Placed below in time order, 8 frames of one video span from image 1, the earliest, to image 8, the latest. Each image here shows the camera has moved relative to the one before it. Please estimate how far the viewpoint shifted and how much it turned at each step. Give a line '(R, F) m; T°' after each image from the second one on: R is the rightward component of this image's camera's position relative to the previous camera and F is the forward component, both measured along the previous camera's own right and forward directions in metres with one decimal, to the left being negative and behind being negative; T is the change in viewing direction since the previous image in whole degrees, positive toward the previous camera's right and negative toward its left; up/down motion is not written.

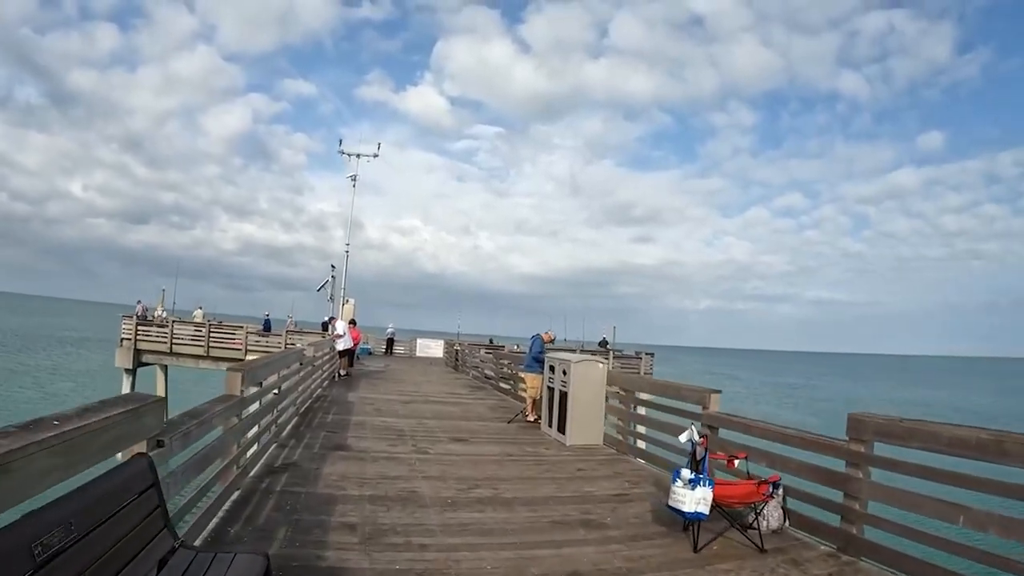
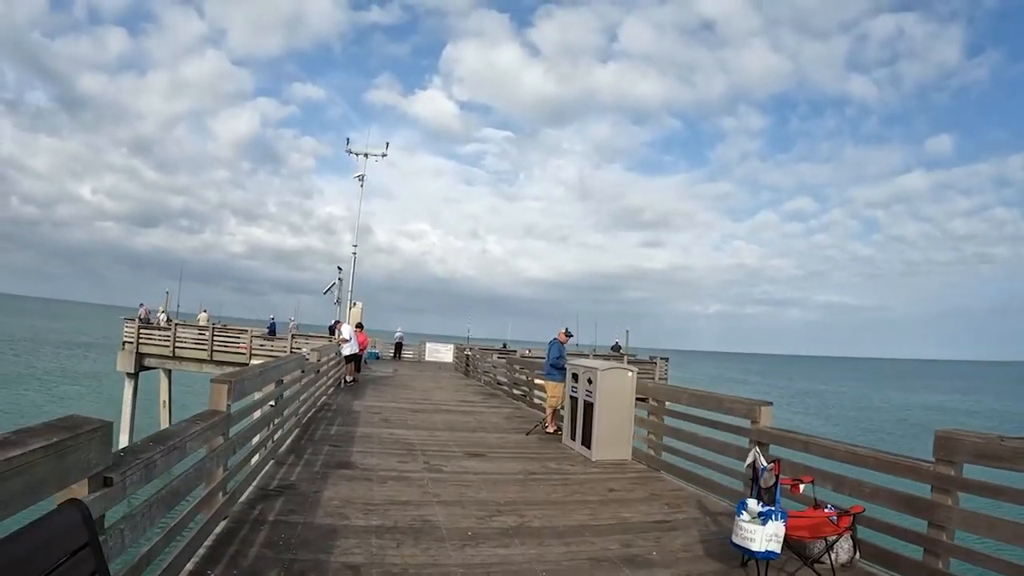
(-0.2, +0.9) m; -1°
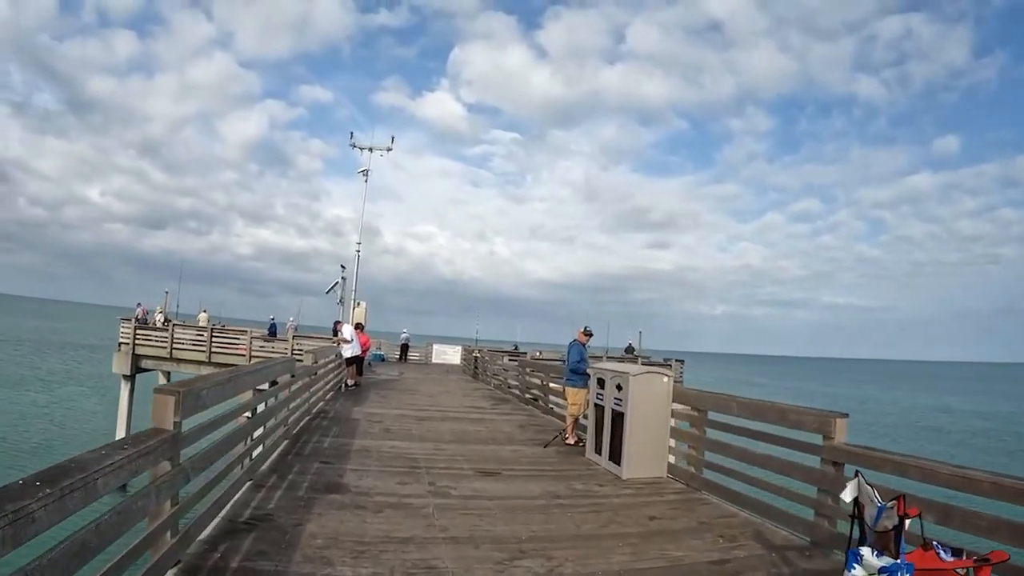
(-0.1, +1.2) m; -1°
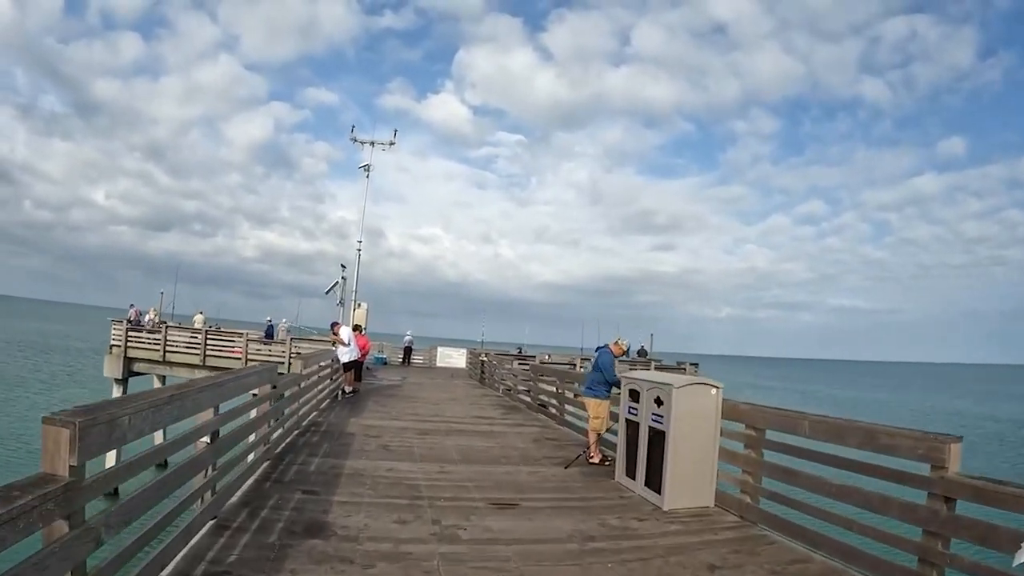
(-0.2, +1.3) m; 0°
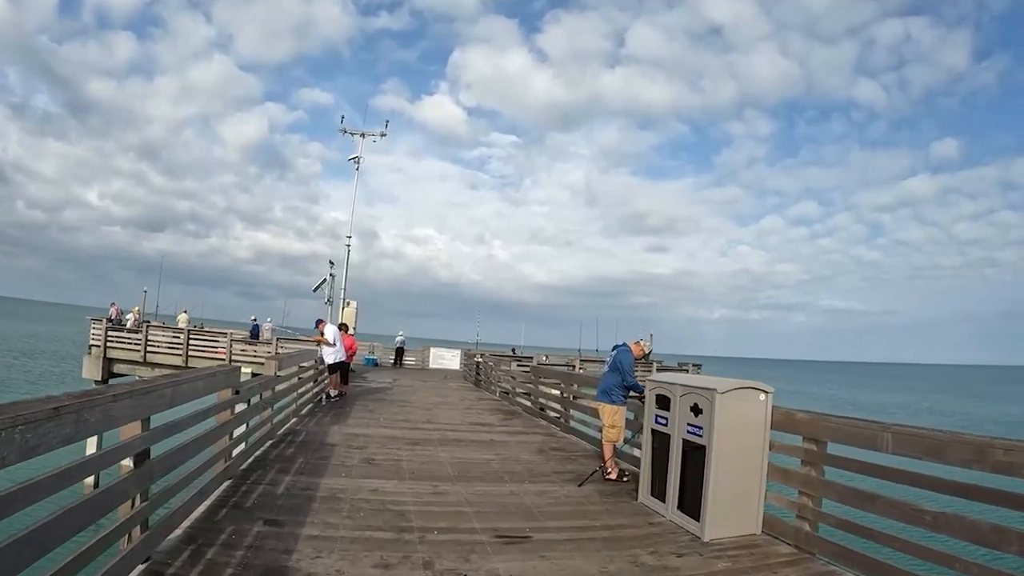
(-0.1, +1.2) m; 0°
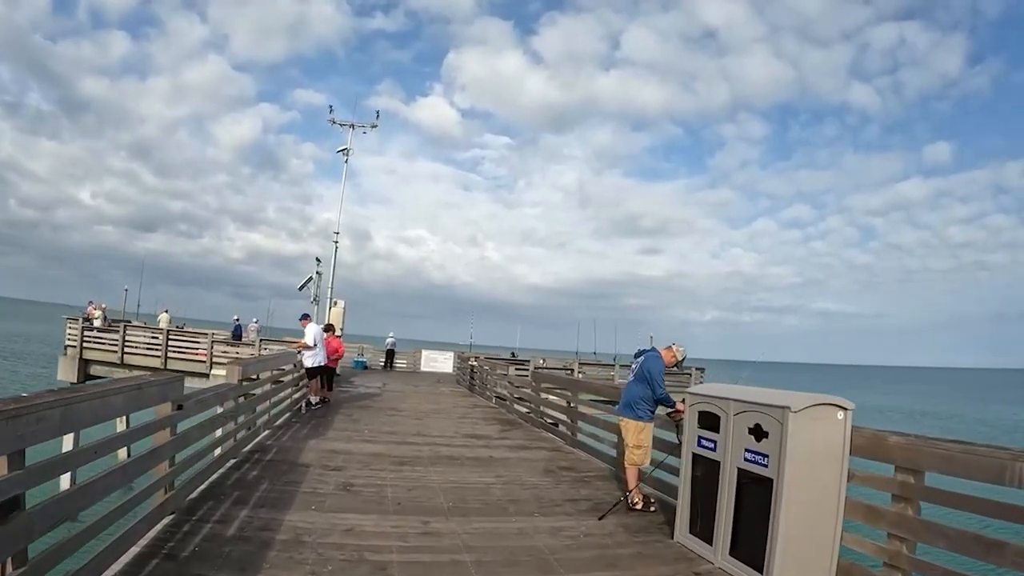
(-0.1, +1.2) m; +1°
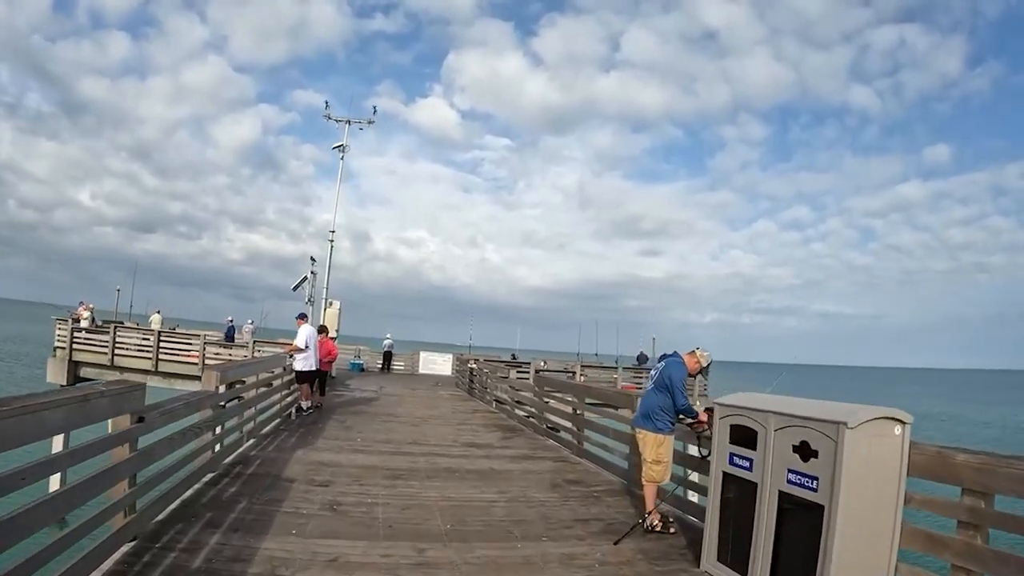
(0.0, +0.6) m; 0°
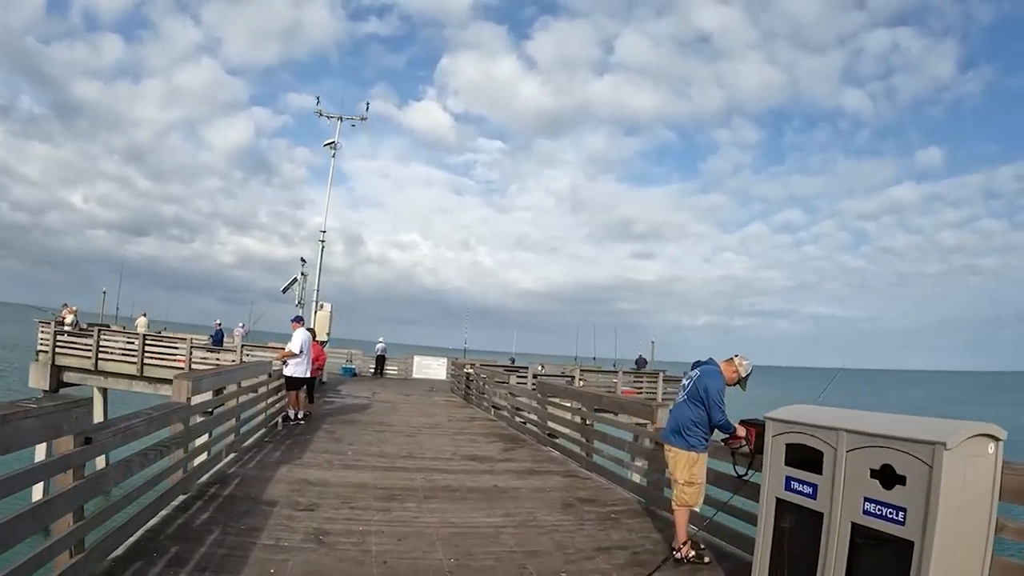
(-0.1, +0.7) m; +1°
